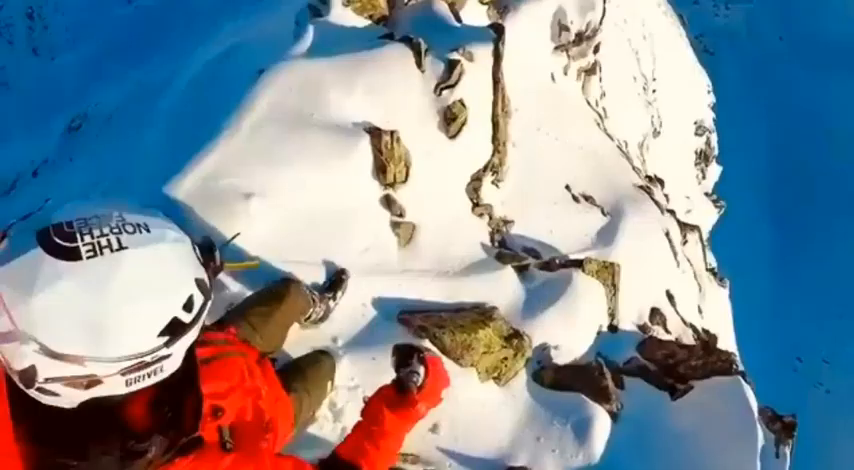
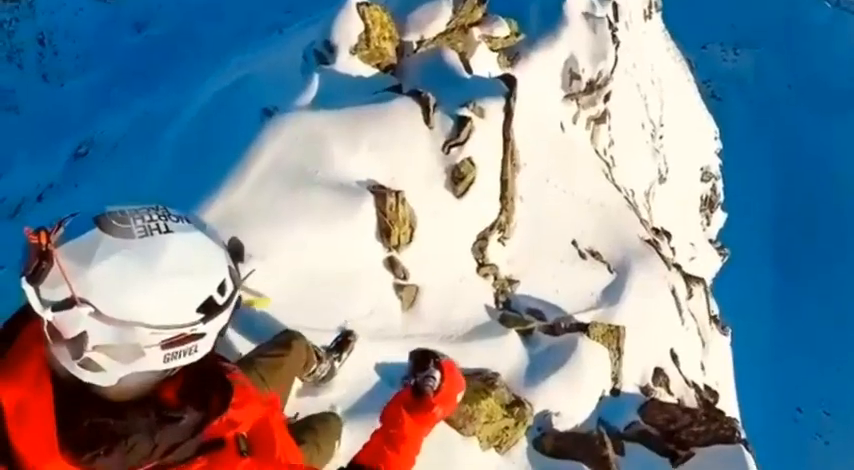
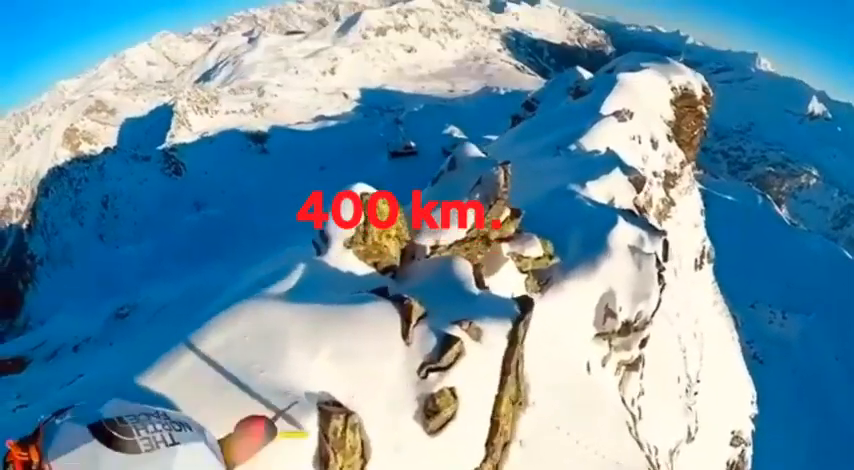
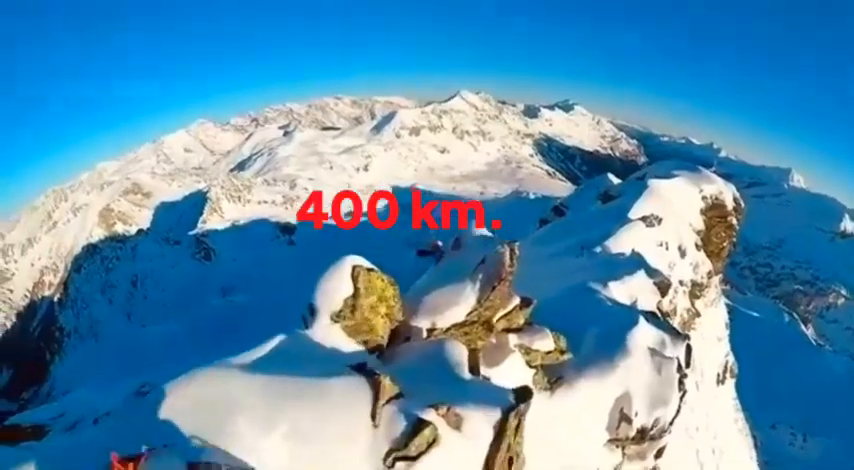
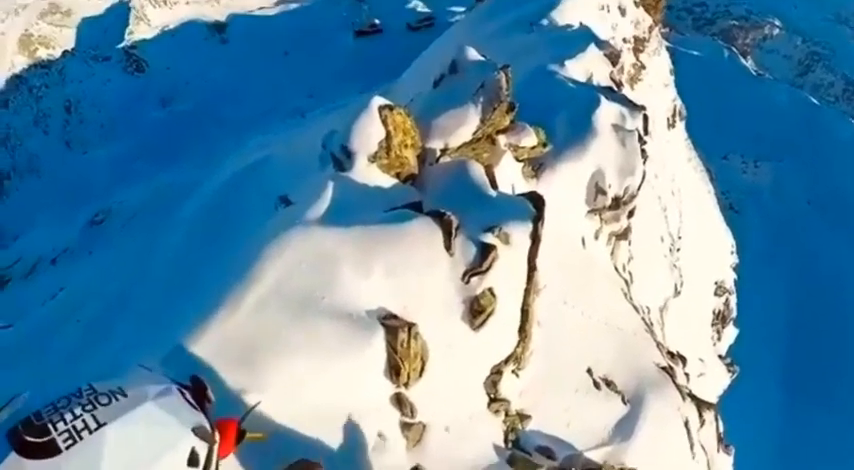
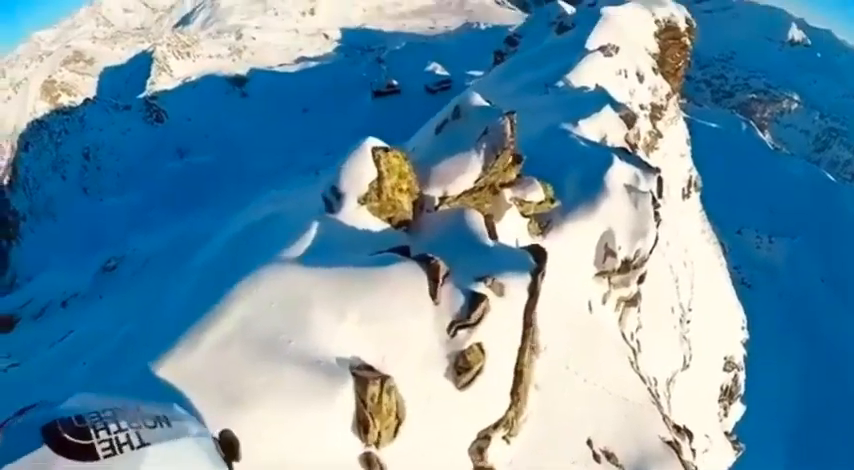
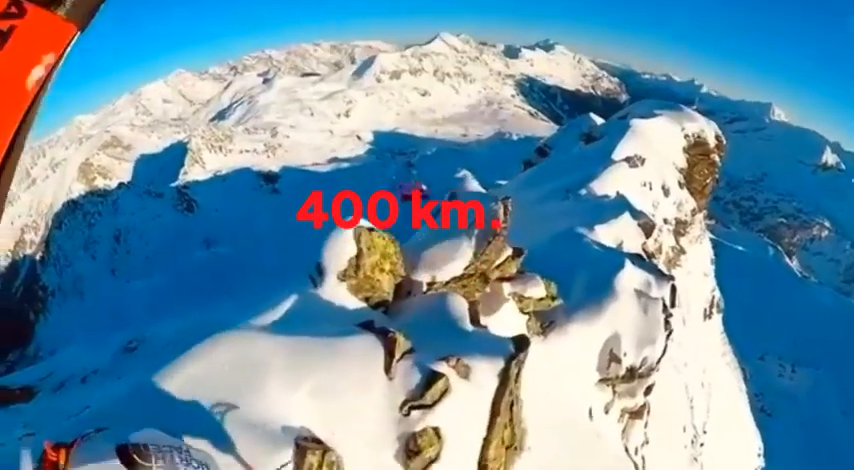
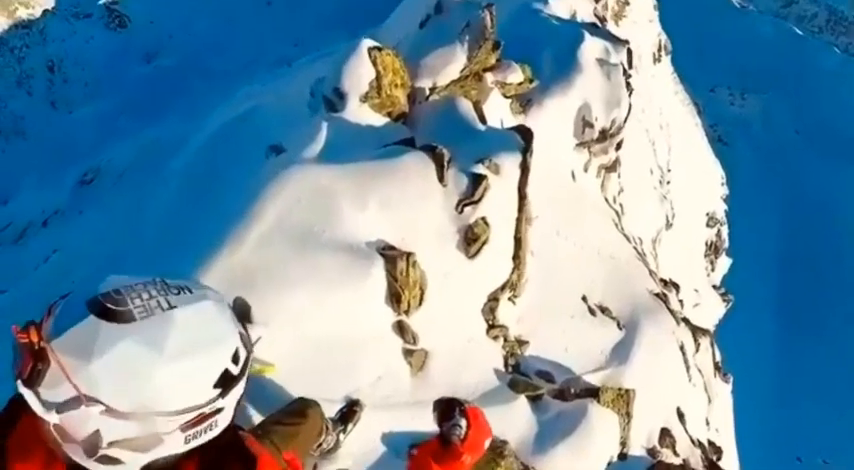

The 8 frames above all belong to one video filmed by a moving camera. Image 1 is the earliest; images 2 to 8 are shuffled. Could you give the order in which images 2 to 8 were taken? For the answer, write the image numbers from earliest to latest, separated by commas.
2, 8, 5, 6, 3, 7, 4
